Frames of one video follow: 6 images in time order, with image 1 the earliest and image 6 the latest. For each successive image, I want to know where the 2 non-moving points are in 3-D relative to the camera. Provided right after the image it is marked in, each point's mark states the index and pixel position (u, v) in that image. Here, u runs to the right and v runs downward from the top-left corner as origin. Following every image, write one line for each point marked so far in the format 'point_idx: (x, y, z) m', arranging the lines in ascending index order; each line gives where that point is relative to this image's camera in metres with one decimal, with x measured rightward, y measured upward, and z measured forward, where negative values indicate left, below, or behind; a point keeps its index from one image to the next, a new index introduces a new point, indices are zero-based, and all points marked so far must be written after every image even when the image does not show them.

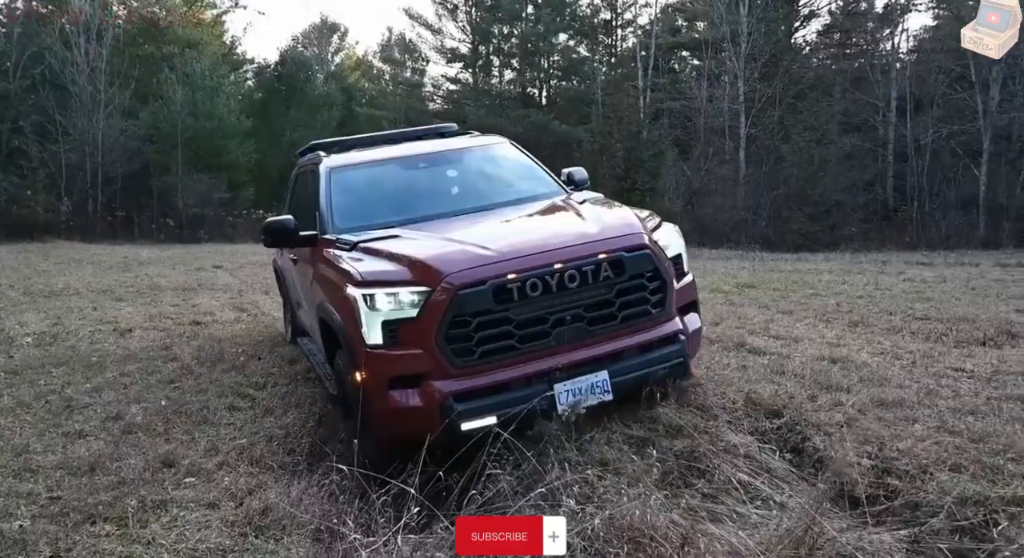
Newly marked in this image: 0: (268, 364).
0: (-2.0, -0.7, +6.4) m
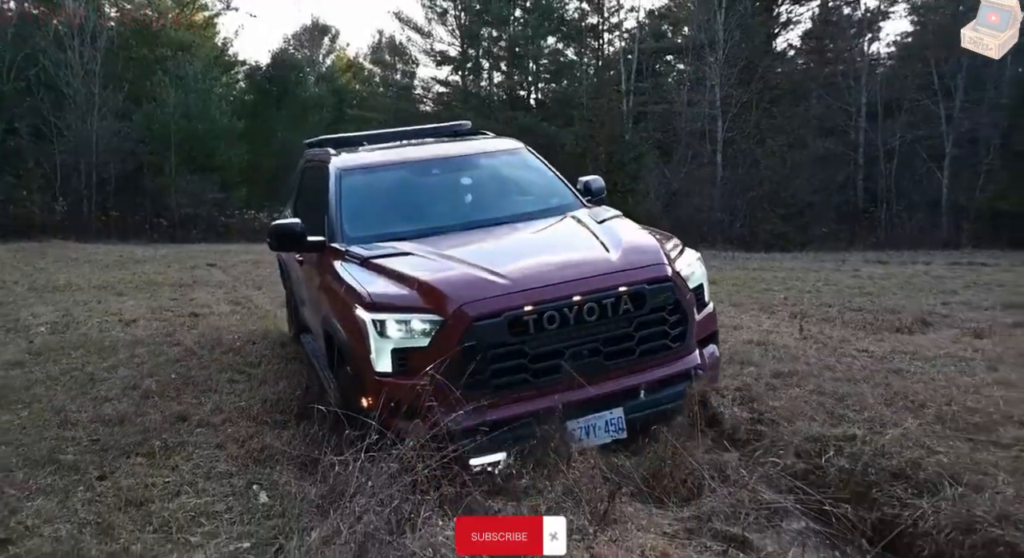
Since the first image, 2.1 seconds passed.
0: (-2.3, -0.6, +7.3) m
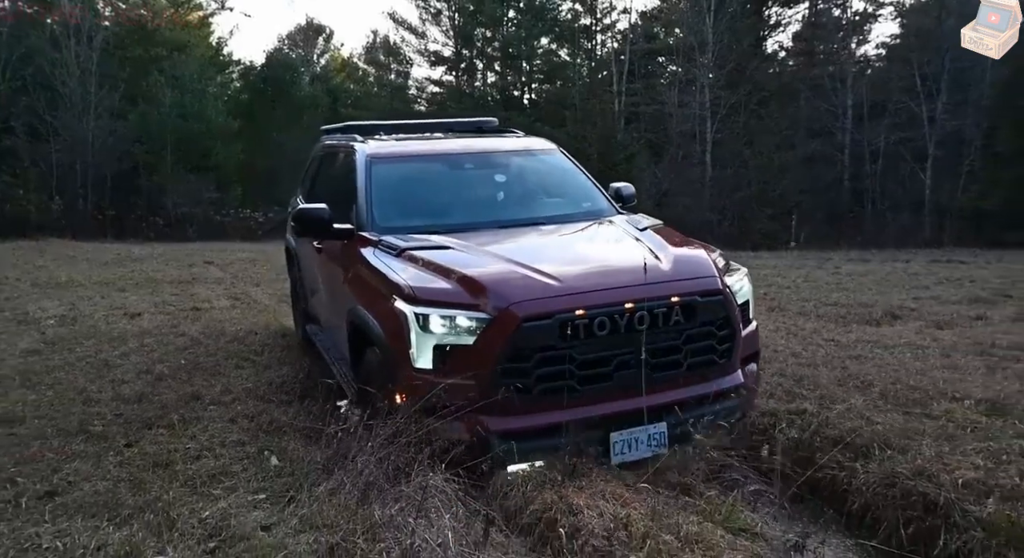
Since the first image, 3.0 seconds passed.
0: (-2.4, -0.6, +7.7) m
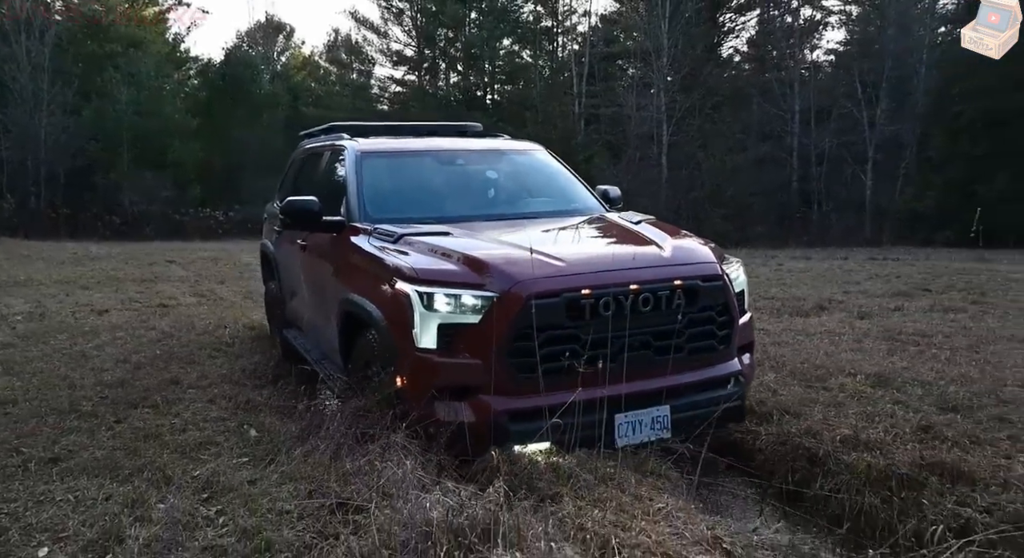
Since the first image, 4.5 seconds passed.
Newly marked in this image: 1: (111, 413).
0: (-2.9, -0.5, +8.2) m
1: (-2.4, -0.8, +4.7) m
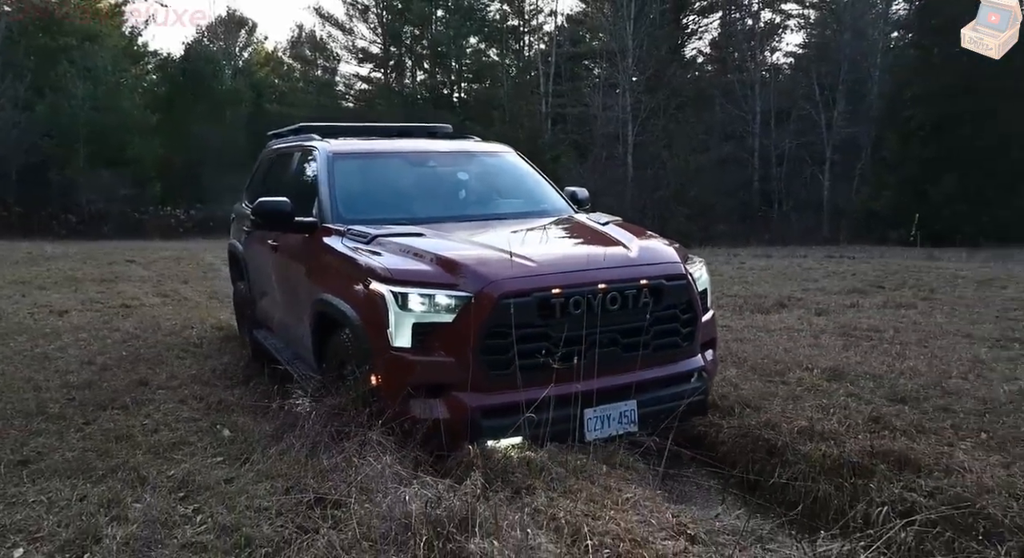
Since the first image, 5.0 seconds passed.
0: (-3.2, -0.5, +8.1) m
1: (-2.6, -0.8, +4.7) m
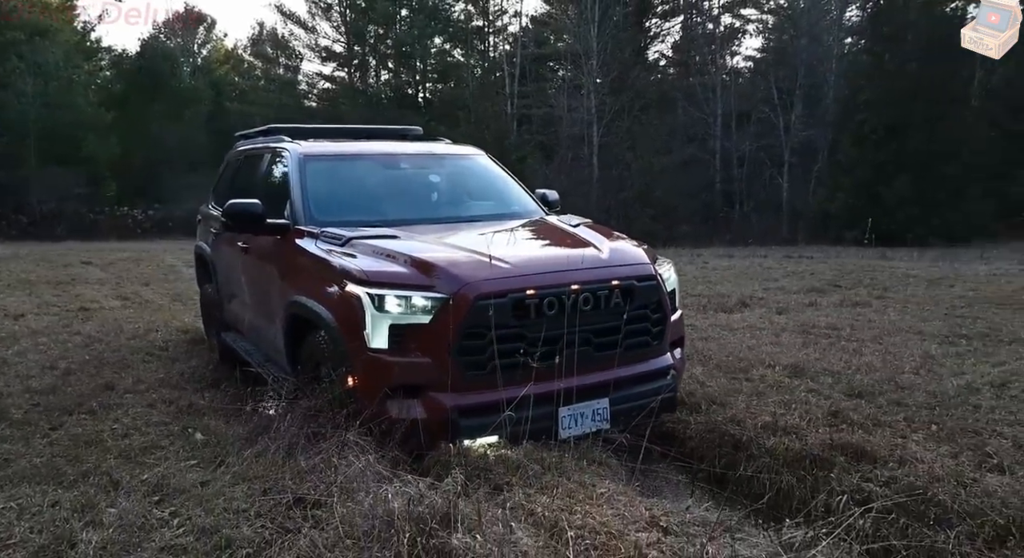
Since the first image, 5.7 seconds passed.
0: (-3.6, -0.6, +8.0) m
1: (-2.8, -0.9, +4.7) m
